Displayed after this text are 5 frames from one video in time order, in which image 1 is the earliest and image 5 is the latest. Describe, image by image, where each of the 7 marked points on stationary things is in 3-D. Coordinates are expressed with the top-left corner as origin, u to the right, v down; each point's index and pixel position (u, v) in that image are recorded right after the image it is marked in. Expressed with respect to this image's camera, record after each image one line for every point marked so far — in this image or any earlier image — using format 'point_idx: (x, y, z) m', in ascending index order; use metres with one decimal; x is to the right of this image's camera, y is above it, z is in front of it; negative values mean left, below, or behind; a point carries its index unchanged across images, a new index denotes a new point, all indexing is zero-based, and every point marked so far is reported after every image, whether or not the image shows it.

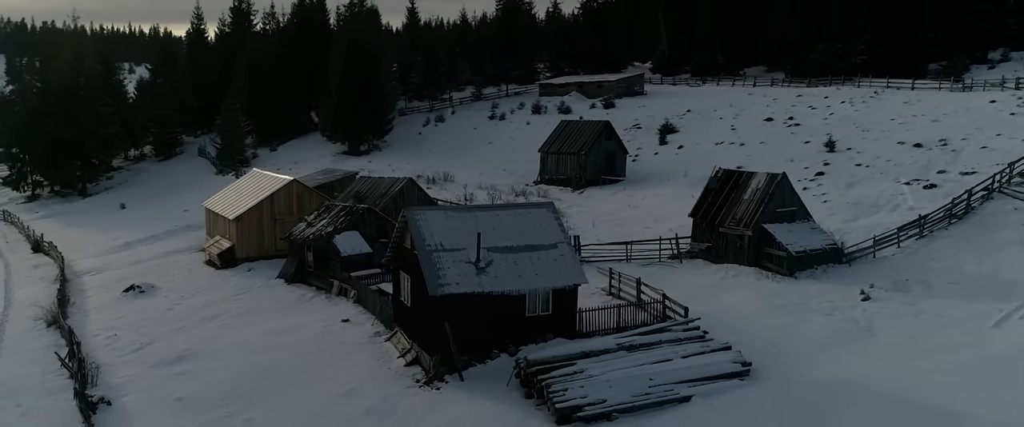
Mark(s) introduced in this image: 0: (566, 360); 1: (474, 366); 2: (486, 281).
0: (+1.1, -3.1, +14.6) m
1: (-0.9, -3.6, +16.3) m
2: (-0.6, -1.6, +16.4) m
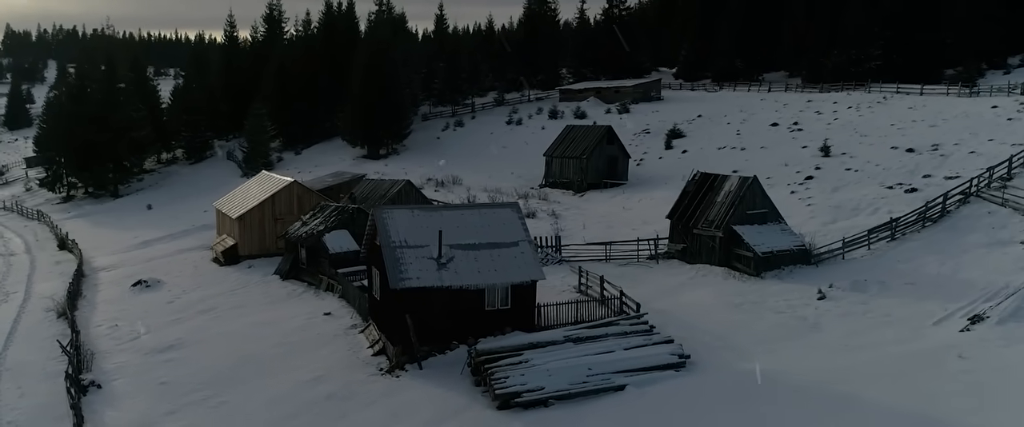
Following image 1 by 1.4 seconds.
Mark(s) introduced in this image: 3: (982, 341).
0: (0.0, -3.0, +15.3) m
1: (-1.9, -3.5, +17.1) m
2: (-1.7, -1.6, +17.2) m
3: (+9.3, -2.6, +13.8) m
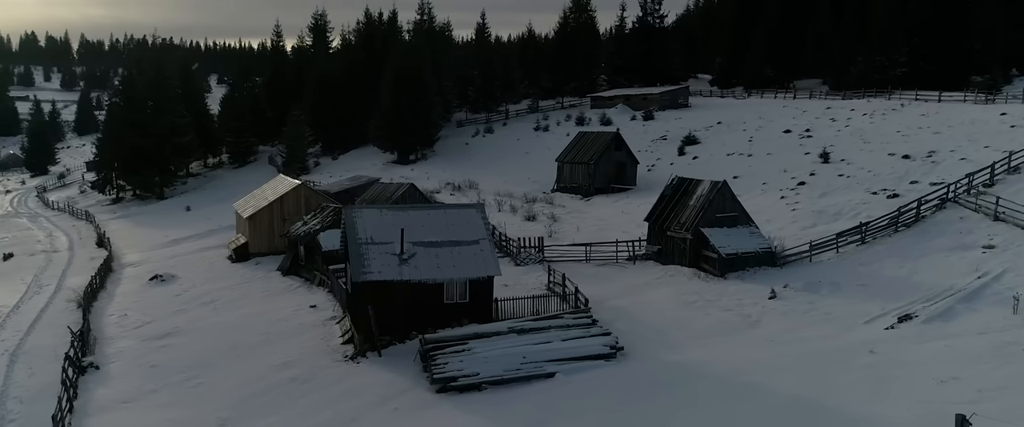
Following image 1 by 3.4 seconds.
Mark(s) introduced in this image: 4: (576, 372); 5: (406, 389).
0: (-1.3, -3.0, +16.3) m
1: (-3.1, -3.4, +18.2) m
2: (-2.8, -1.5, +18.3) m
3: (+7.9, -2.6, +14.2) m
4: (+1.4, -3.5, +15.1) m
5: (-2.4, -3.9, +15.5) m
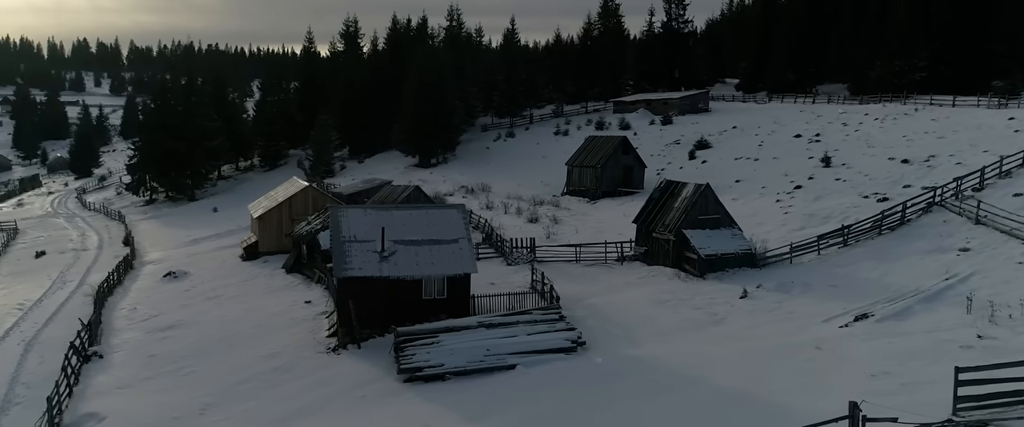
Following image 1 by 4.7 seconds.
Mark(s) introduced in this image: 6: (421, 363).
0: (-2.0, -2.9, +17.0) m
1: (-3.8, -3.4, +18.9) m
2: (-3.5, -1.5, +19.1) m
3: (+7.1, -2.6, +14.6) m
4: (+0.6, -3.4, +15.7) m
5: (-3.2, -3.8, +16.3) m
6: (-2.1, -3.4, +15.7) m
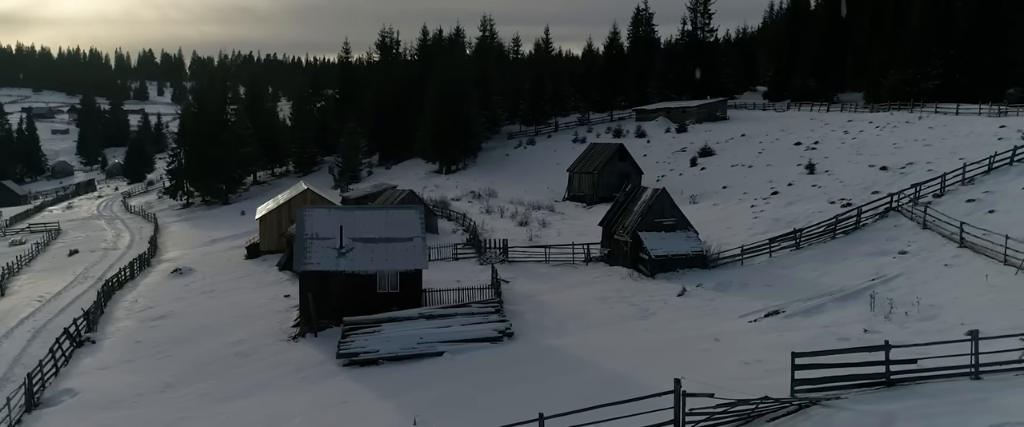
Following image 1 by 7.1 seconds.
0: (-3.7, -2.9, +18.3) m
1: (-5.3, -3.3, +20.3) m
2: (-5.0, -1.4, +20.4) m
3: (+5.3, -2.6, +15.4) m
4: (-1.1, -3.4, +16.9) m
5: (-4.8, -3.8, +17.6) m
6: (-3.8, -3.3, +17.0) m
